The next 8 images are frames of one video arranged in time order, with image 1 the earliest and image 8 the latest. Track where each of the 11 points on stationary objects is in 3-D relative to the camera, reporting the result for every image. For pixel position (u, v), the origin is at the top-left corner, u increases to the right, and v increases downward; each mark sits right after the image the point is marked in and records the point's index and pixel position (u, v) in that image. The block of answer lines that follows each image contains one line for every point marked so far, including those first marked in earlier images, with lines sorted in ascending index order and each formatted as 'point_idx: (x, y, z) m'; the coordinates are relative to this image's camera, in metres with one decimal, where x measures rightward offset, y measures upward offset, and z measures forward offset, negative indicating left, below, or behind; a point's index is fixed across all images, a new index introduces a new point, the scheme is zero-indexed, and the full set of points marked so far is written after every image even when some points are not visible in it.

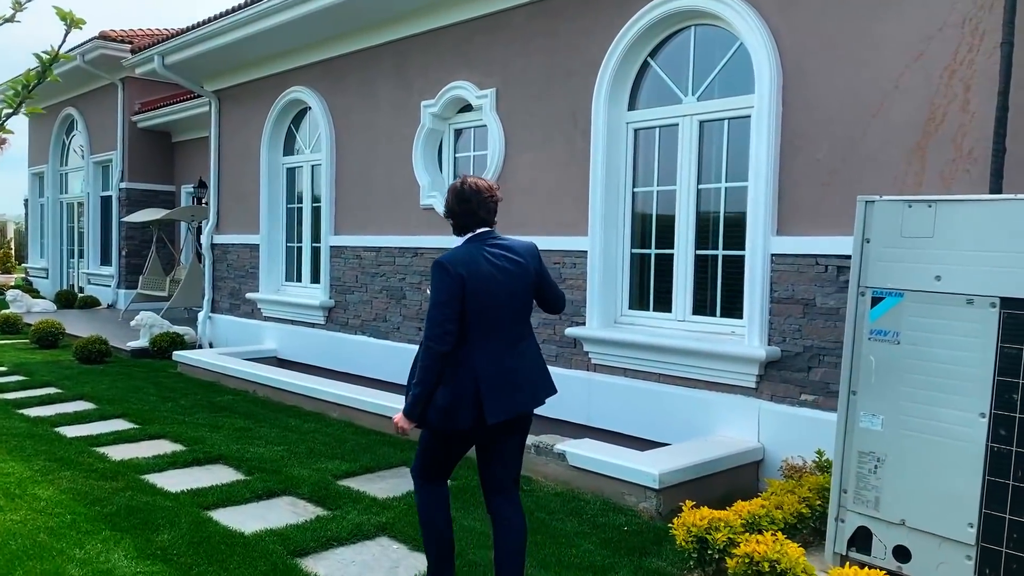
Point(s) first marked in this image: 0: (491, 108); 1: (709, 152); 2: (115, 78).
0: (-0.2, +1.4, +6.3) m
1: (+1.2, +0.8, +5.1) m
2: (-7.0, +3.7, +14.3) m
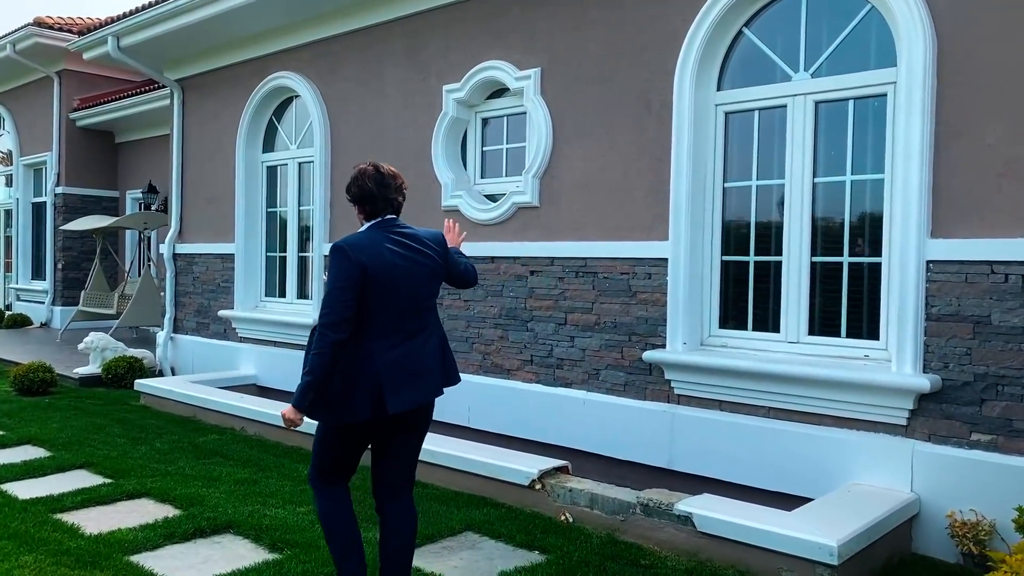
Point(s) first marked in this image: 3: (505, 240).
0: (+0.1, +1.3, +5.3) m
1: (+1.6, +0.8, +4.3) m
2: (-7.3, +3.4, +12.9) m
3: (-0.1, +0.3, +5.5) m
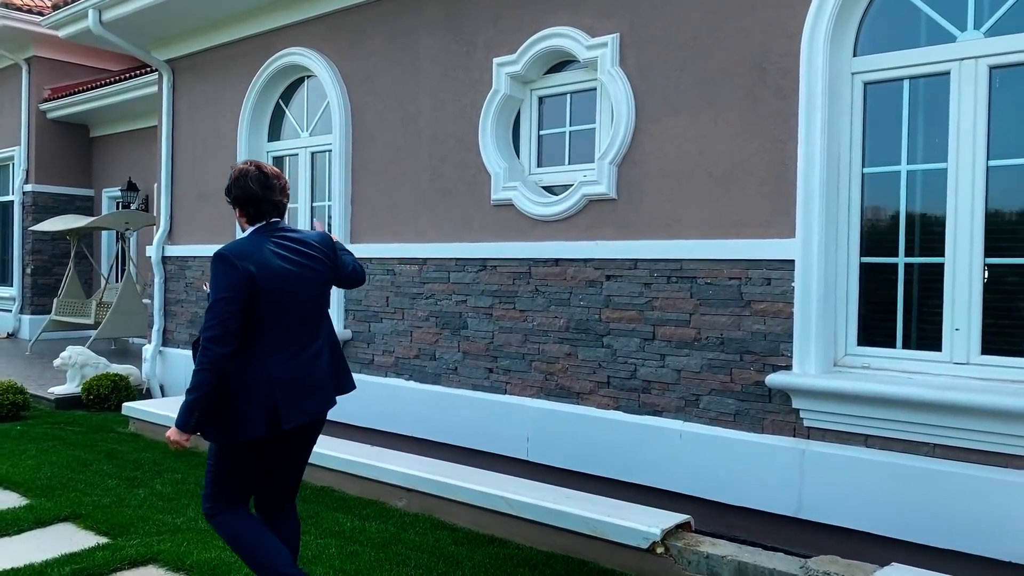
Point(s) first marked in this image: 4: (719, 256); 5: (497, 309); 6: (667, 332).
0: (+0.5, +1.2, +4.5) m
1: (+2.1, +0.7, +3.4) m
2: (-7.1, +3.3, +11.8) m
3: (+0.3, +0.3, +4.7) m
4: (+1.0, +0.2, +4.1) m
5: (-0.1, -0.1, +5.0) m
6: (+0.8, -0.2, +4.2) m
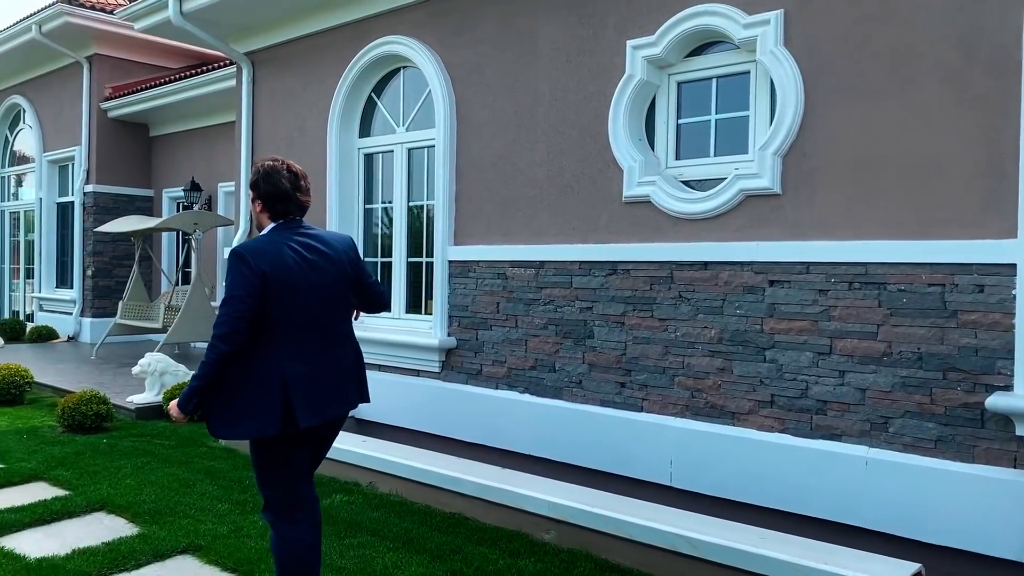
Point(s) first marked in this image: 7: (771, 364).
0: (+1.3, +1.2, +4.0) m
1: (+2.8, +0.7, +2.9) m
2: (-6.1, +3.3, +11.6) m
3: (+1.1, +0.2, +4.2) m
4: (+1.8, +0.1, +3.6) m
5: (+0.7, -0.2, +4.5) m
6: (+1.5, -0.3, +3.8) m
7: (+1.3, -0.4, +4.0) m
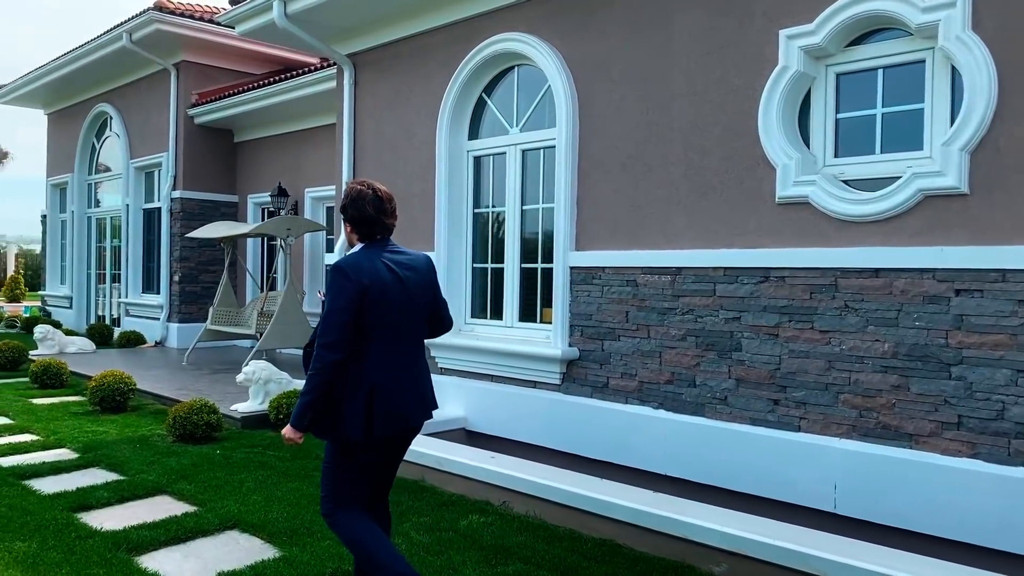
0: (+2.0, +1.2, +3.6) m
1: (+3.4, +0.7, +2.4) m
2: (-4.9, +3.2, +11.7) m
3: (+1.8, +0.2, +3.8) m
4: (+2.4, +0.1, +3.2) m
5: (+1.4, -0.2, +4.2) m
6: (+2.2, -0.3, +3.4) m
7: (+2.0, -0.4, +3.6) m
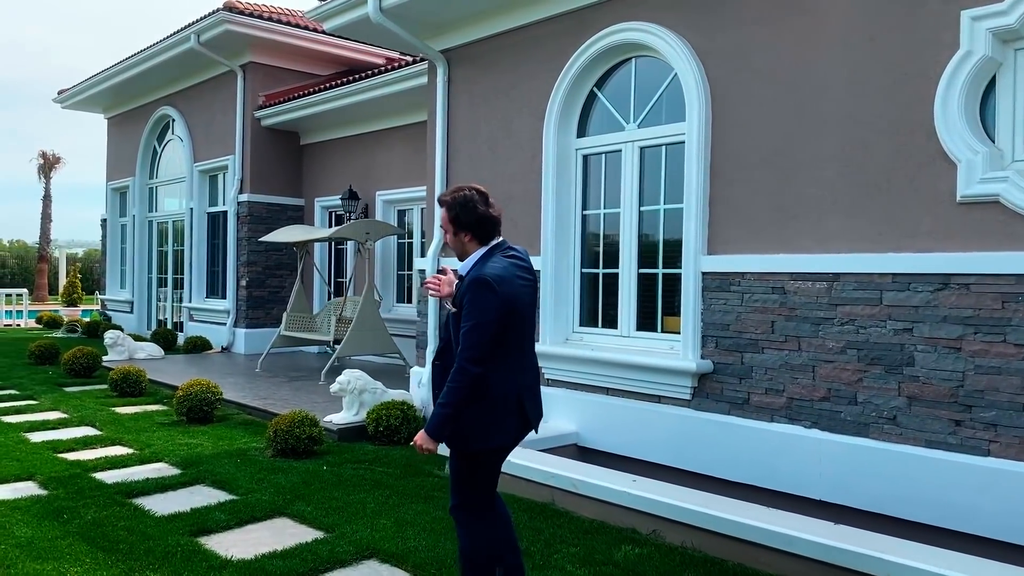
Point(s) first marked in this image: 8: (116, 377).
0: (+2.7, +1.1, +3.2) m
1: (+4.1, +0.6, +2.0) m
2: (-3.9, +3.1, +11.5) m
3: (+2.5, +0.2, +3.4) m
4: (+3.1, 0.0, +2.7) m
5: (+2.1, -0.2, +3.8) m
6: (+2.9, -0.3, +2.9) m
7: (+2.7, -0.4, +3.2) m
8: (-3.7, -0.8, +7.7) m
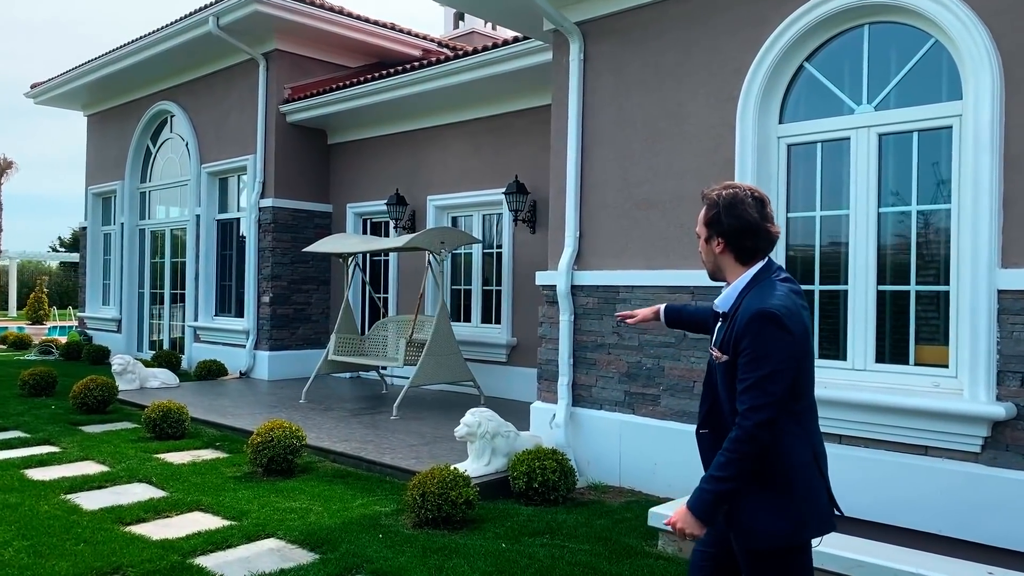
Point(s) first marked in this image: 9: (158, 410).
0: (+3.9, +1.1, +2.3) m
1: (+5.4, +0.6, +1.1) m
2: (-3.2, +2.9, +10.2) m
3: (+3.7, +0.1, +2.4) m
4: (+4.4, 0.0, +1.8) m
5: (+3.3, -0.3, +2.8) m
6: (+4.2, -0.4, +2.0) m
7: (+3.9, -0.5, +2.2) m
8: (-2.8, -1.0, +6.3) m
9: (-2.8, -1.0, +6.4) m
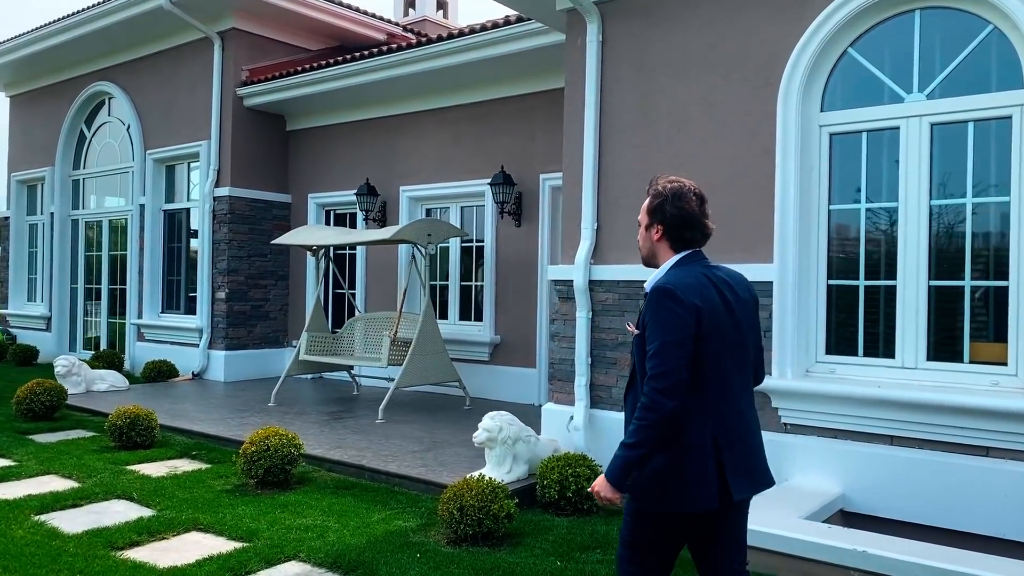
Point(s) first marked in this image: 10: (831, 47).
0: (+4.3, +1.1, +2.3) m
1: (+5.9, +0.6, +1.3) m
2: (-3.5, +3.0, +9.5) m
3: (+4.1, +0.1, +2.5) m
4: (+4.8, 0.0, +1.9) m
5: (+3.6, -0.3, +2.8) m
6: (+4.6, -0.4, +2.1) m
7: (+4.3, -0.5, +2.3) m
8: (-2.7, -0.9, +5.7) m
9: (-2.8, -0.9, +5.8) m
10: (+1.7, +1.3, +4.4) m
